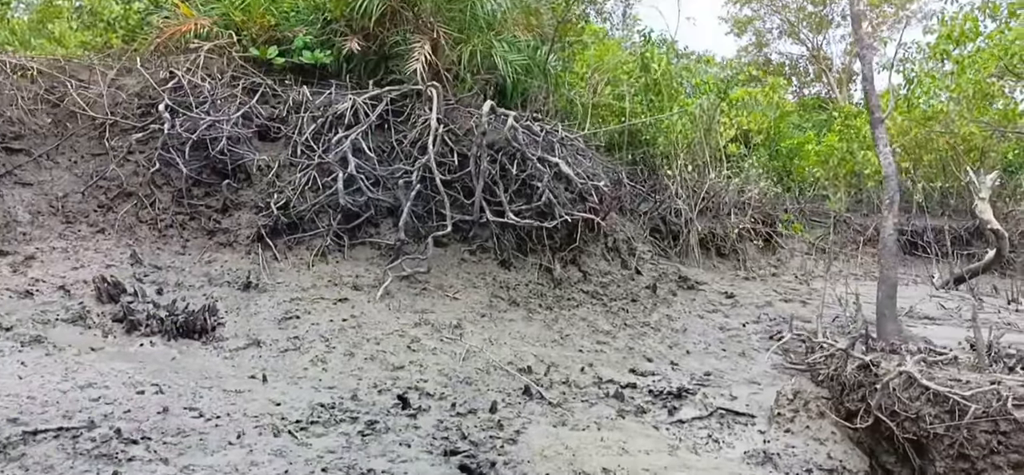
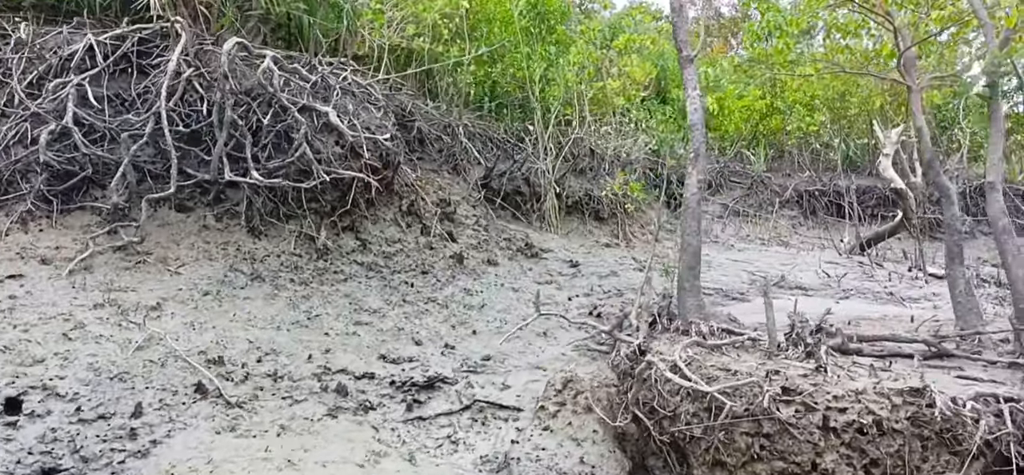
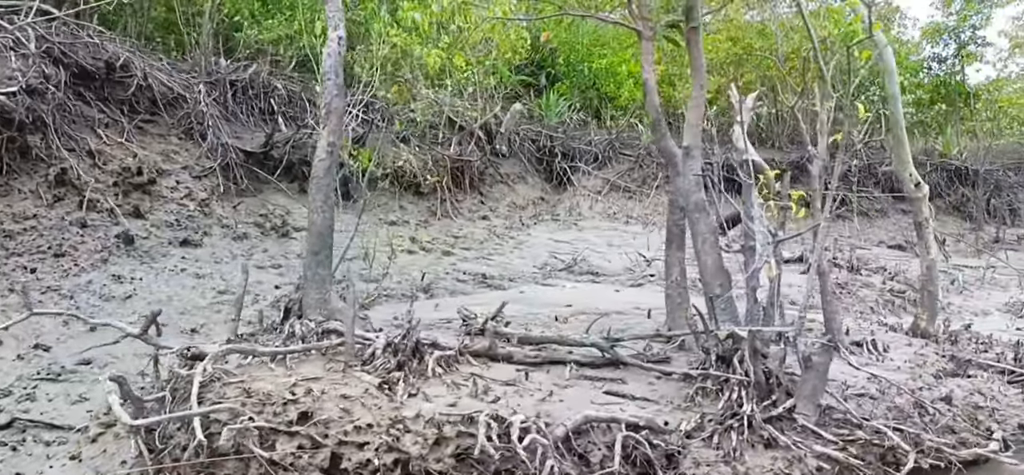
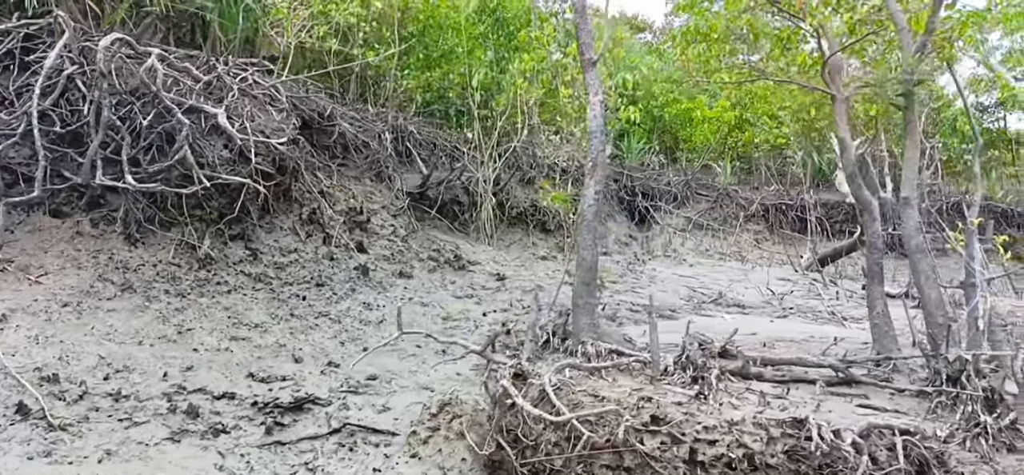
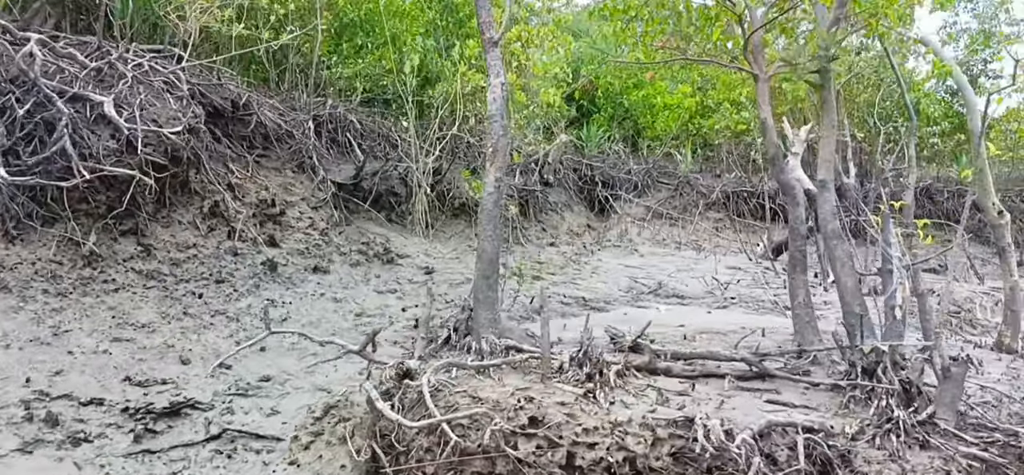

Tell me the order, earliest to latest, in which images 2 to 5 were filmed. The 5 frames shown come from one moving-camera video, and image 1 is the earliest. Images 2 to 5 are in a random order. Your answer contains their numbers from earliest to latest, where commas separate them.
2, 4, 5, 3
